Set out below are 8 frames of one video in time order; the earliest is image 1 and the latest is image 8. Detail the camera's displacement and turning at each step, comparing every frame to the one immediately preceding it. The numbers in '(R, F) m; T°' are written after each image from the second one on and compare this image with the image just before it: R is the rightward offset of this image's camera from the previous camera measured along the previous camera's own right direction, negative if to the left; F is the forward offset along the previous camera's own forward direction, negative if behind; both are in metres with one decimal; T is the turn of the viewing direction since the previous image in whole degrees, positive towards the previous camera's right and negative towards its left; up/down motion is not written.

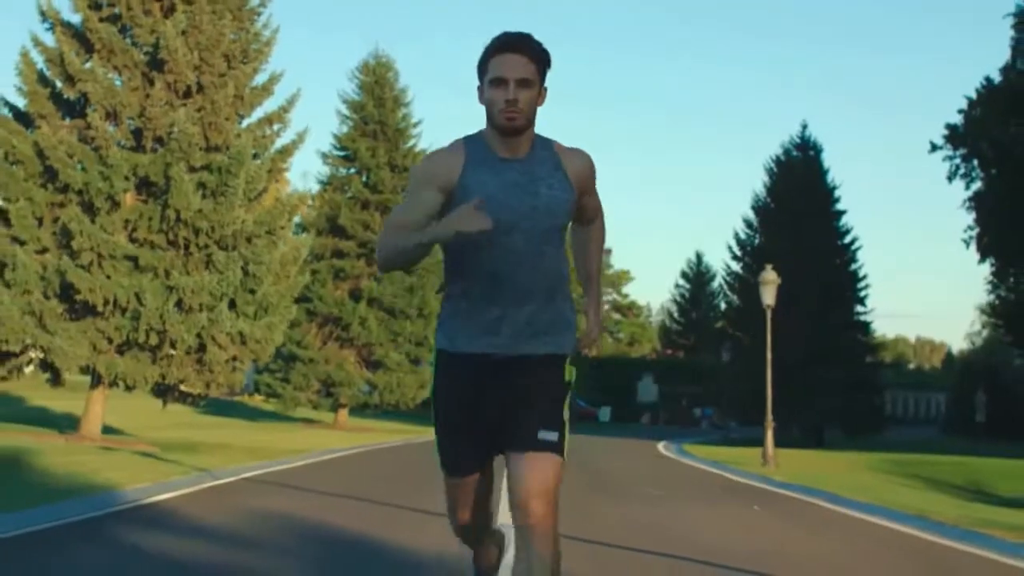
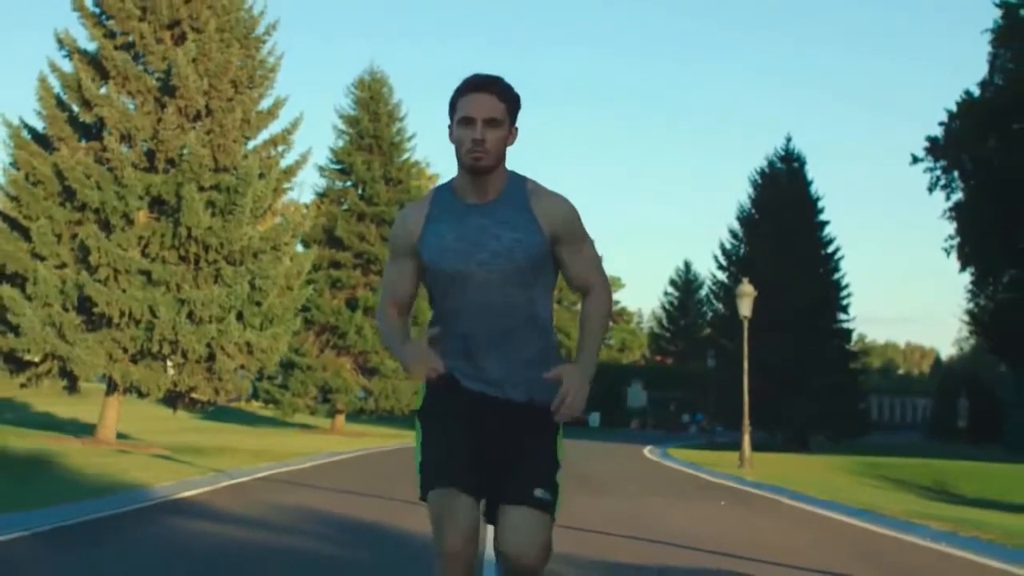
(0.0, -1.8) m; 0°
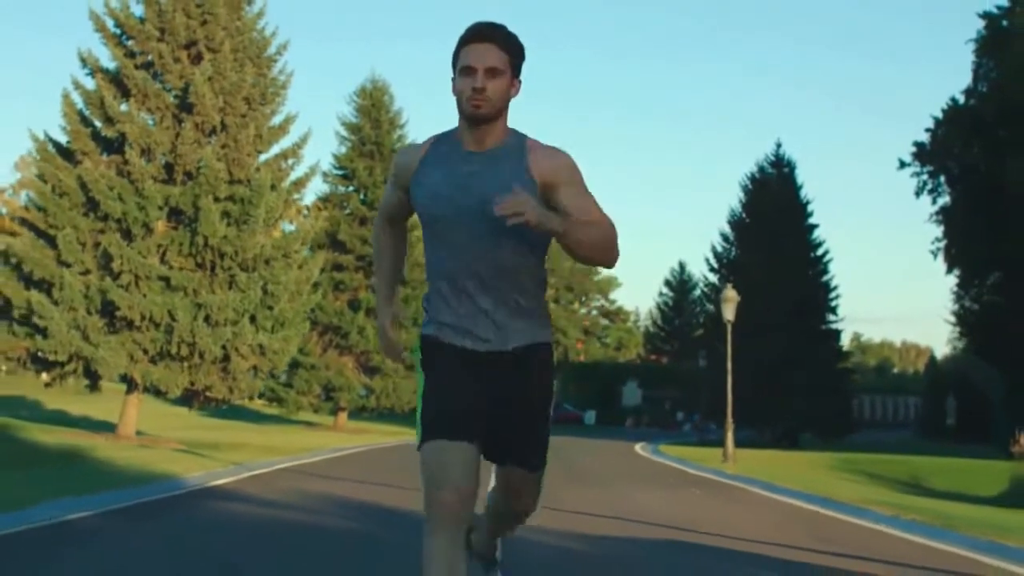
(0.0, -1.9) m; 0°
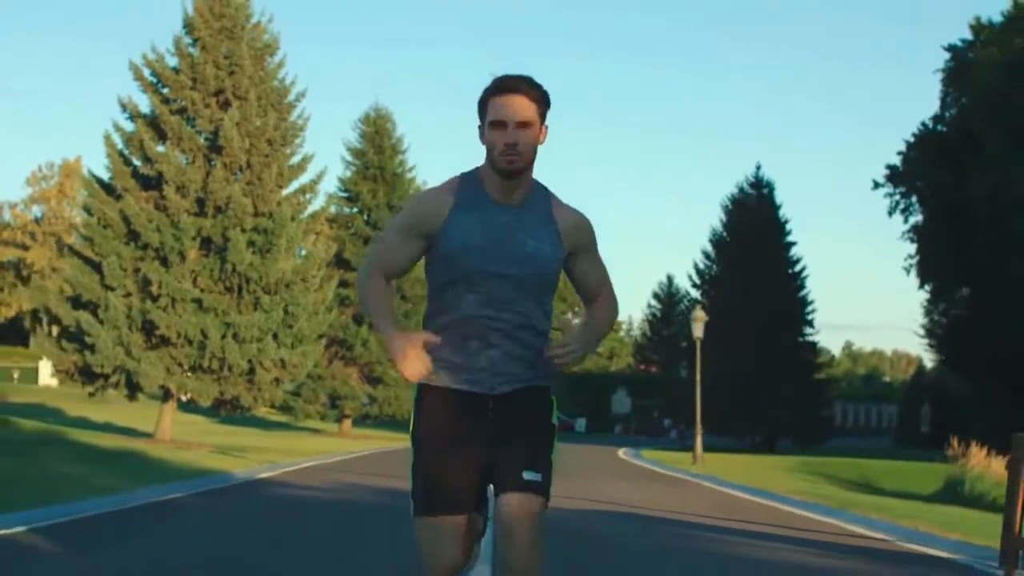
(+0.1, -4.1) m; 0°
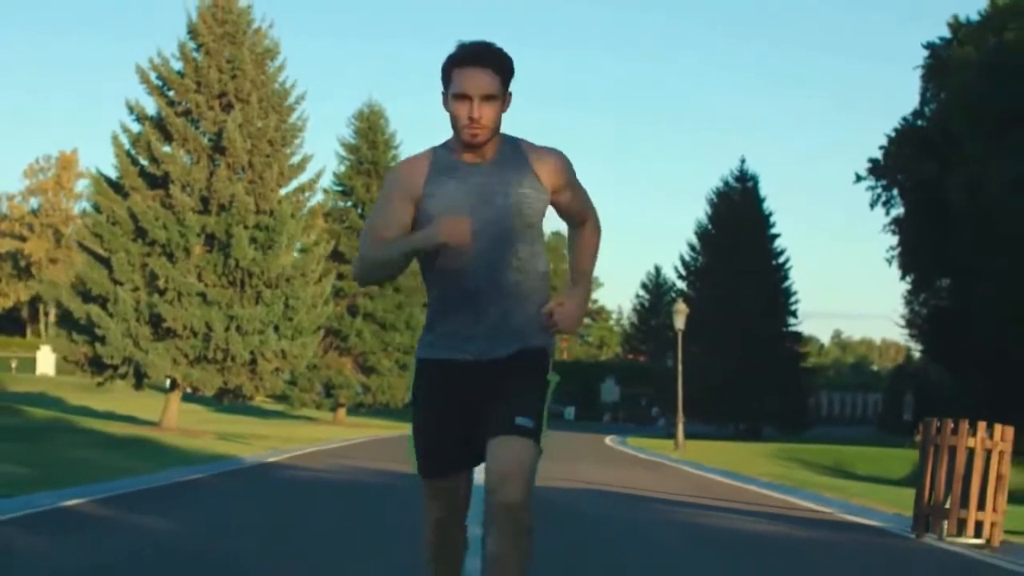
(0.0, -1.8) m; 0°
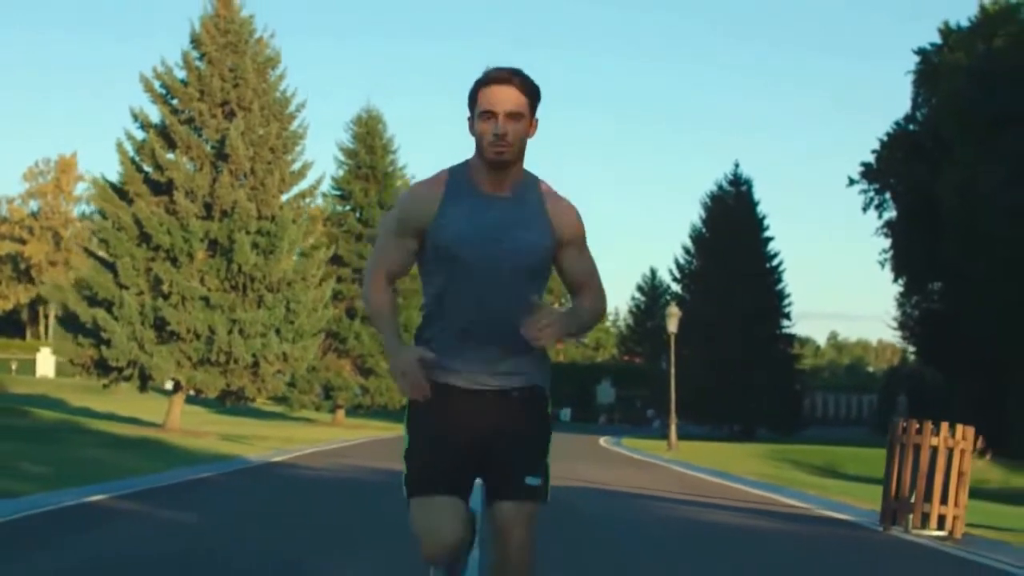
(0.0, -0.9) m; 0°
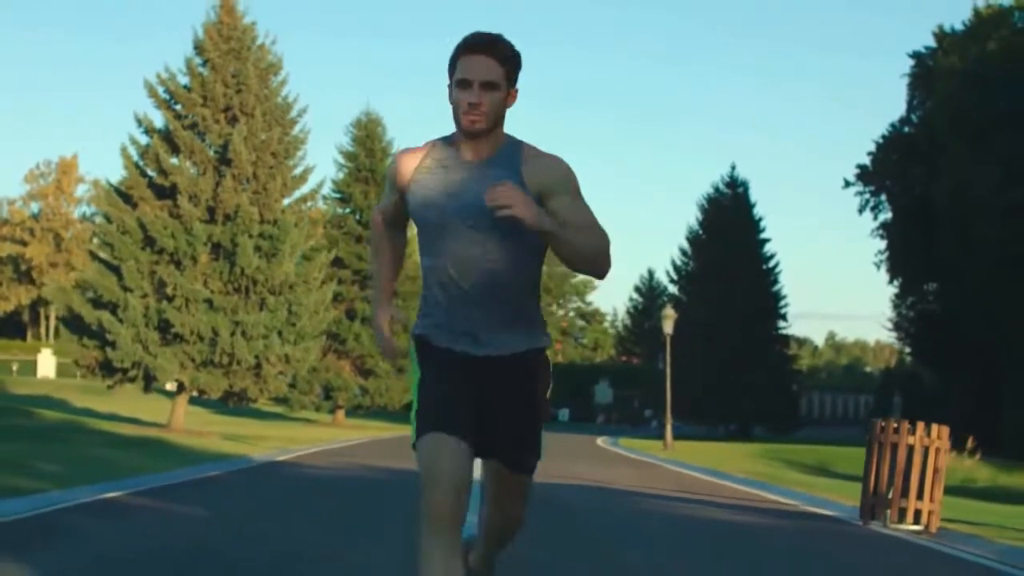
(0.0, -0.6) m; 0°
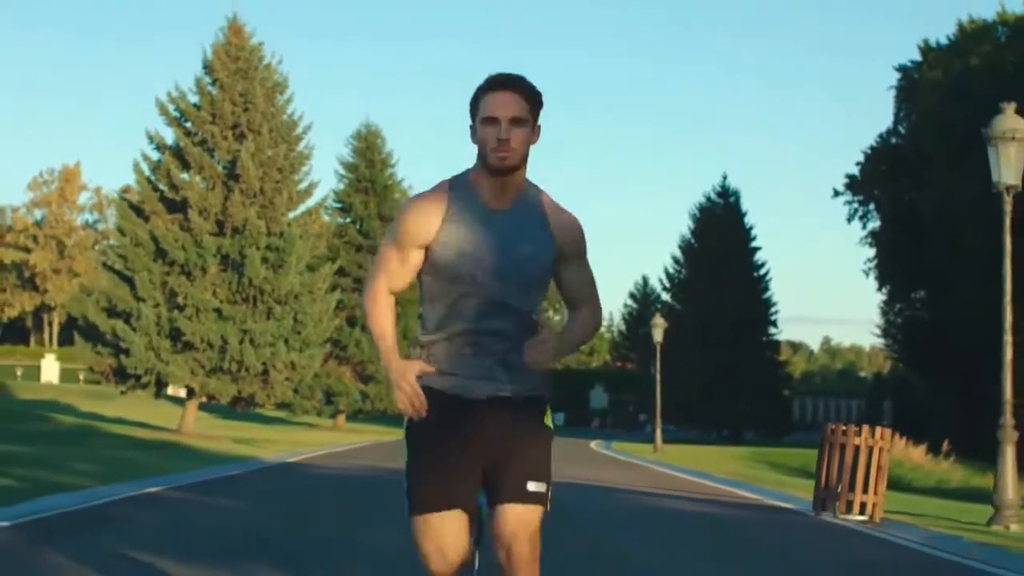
(0.0, -1.8) m; 0°
